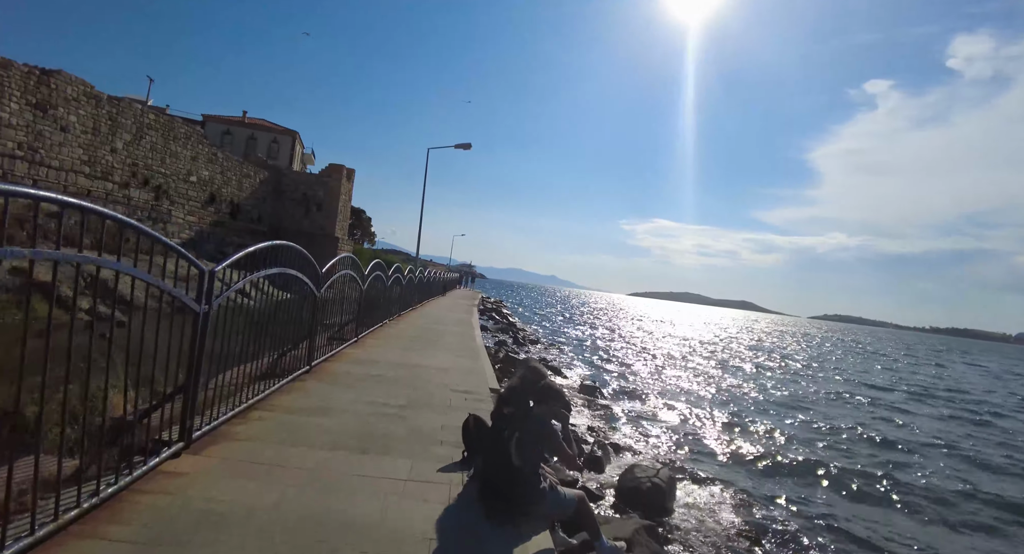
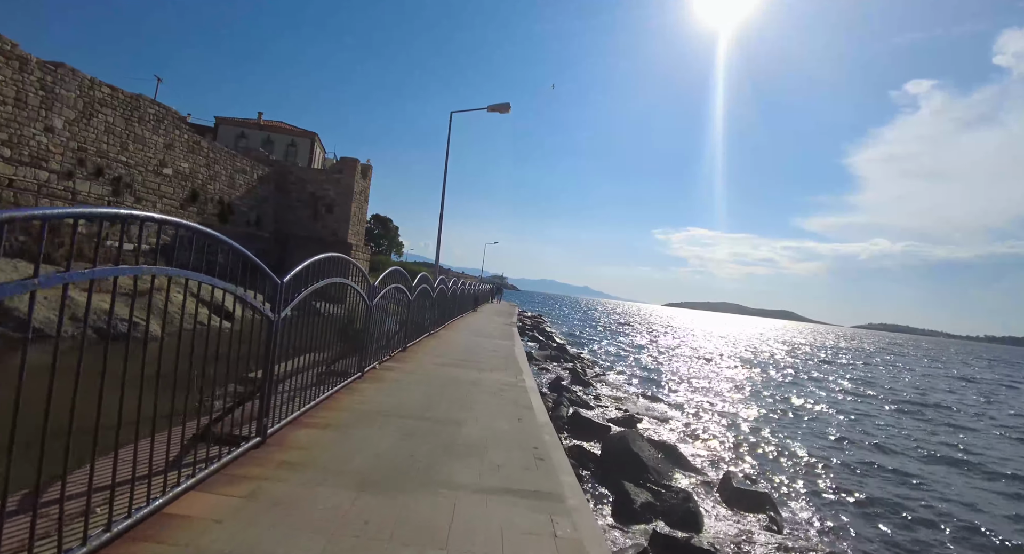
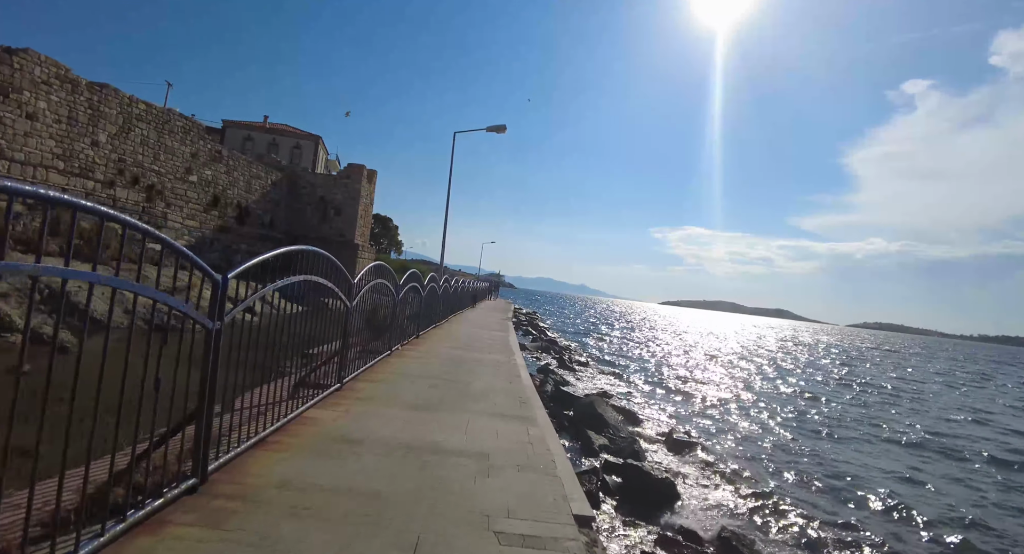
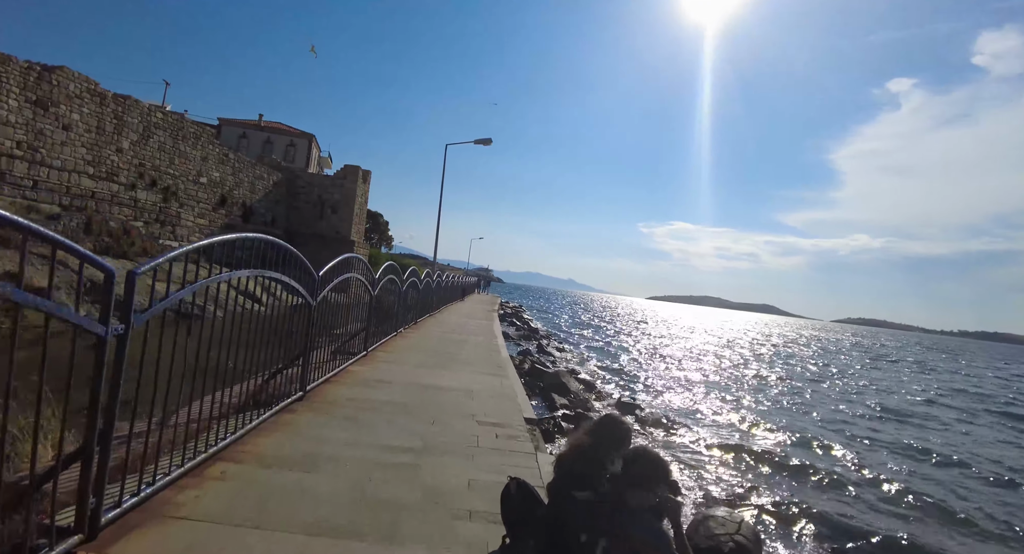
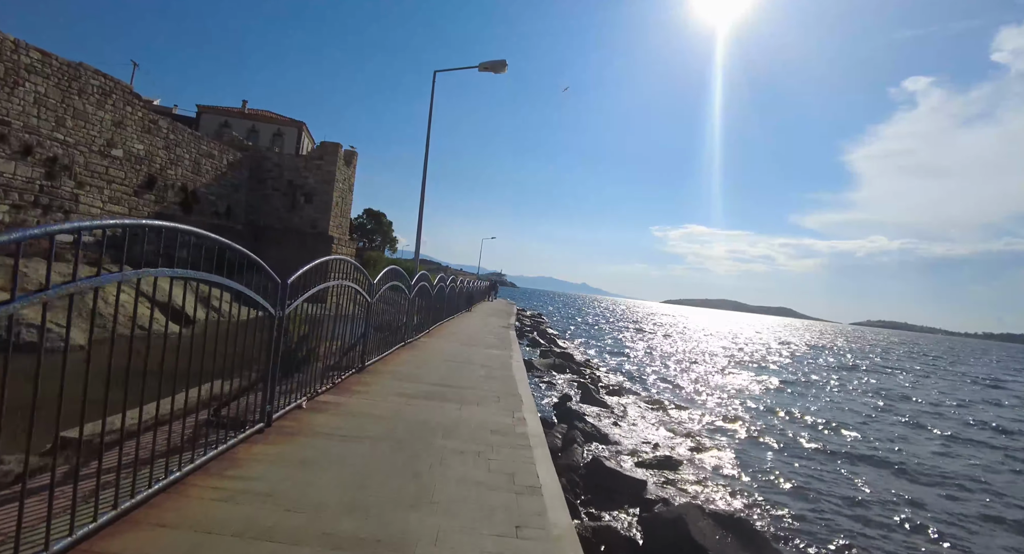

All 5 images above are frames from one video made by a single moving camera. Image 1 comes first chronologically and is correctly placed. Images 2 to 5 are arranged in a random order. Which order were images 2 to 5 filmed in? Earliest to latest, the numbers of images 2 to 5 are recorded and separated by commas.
4, 3, 2, 5
